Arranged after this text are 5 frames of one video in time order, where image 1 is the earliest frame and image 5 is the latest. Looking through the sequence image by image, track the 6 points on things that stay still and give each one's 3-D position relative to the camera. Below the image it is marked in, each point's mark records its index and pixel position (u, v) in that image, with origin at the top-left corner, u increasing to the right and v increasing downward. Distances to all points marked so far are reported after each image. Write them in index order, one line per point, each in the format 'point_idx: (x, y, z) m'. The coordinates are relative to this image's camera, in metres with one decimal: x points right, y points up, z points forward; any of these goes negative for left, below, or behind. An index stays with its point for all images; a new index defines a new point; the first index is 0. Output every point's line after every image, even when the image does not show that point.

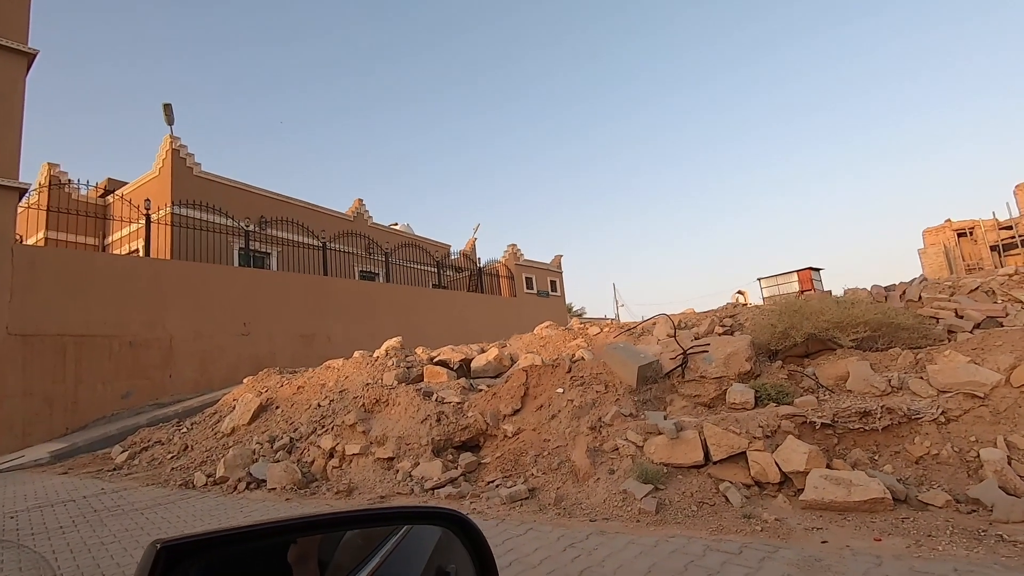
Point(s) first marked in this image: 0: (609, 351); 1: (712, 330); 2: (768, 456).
0: (+1.3, -0.8, +7.0) m
1: (+3.2, -0.7, +8.6) m
2: (+2.2, -1.4, +4.6) m
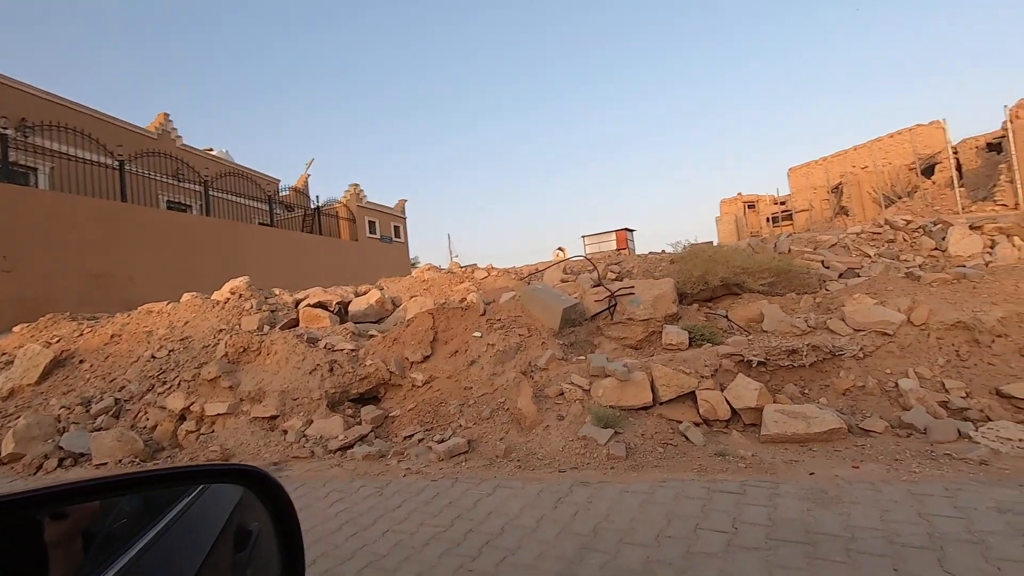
0: (+0.2, -0.1, +6.6) m
1: (+1.5, +0.2, +8.6) m
2: (+1.8, -0.9, +4.6) m
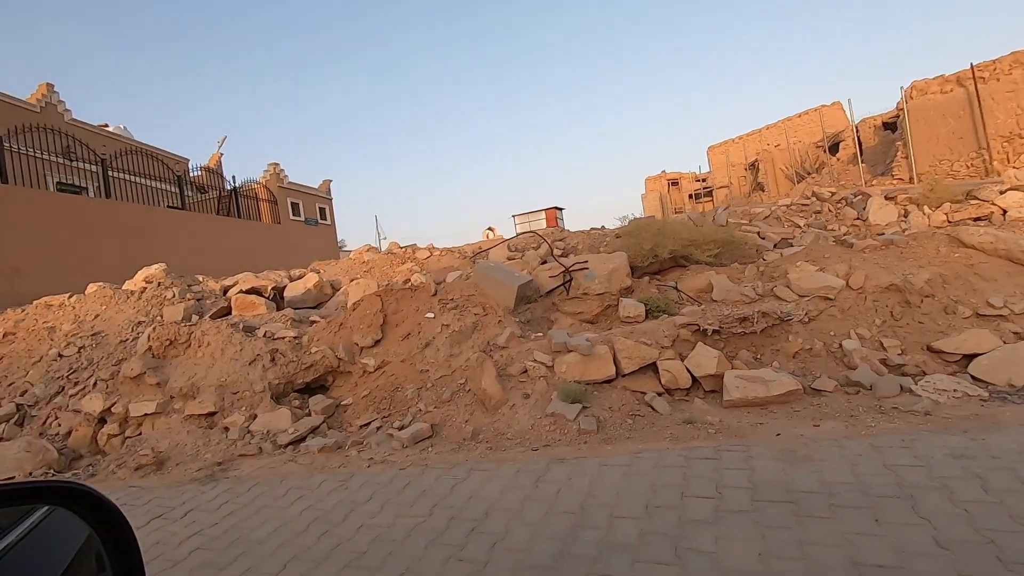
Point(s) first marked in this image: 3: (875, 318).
0: (-0.4, +0.2, +6.5) m
1: (+0.6, +0.6, +8.6) m
2: (+1.5, -0.7, +4.7) m
3: (+3.3, -0.3, +4.9) m
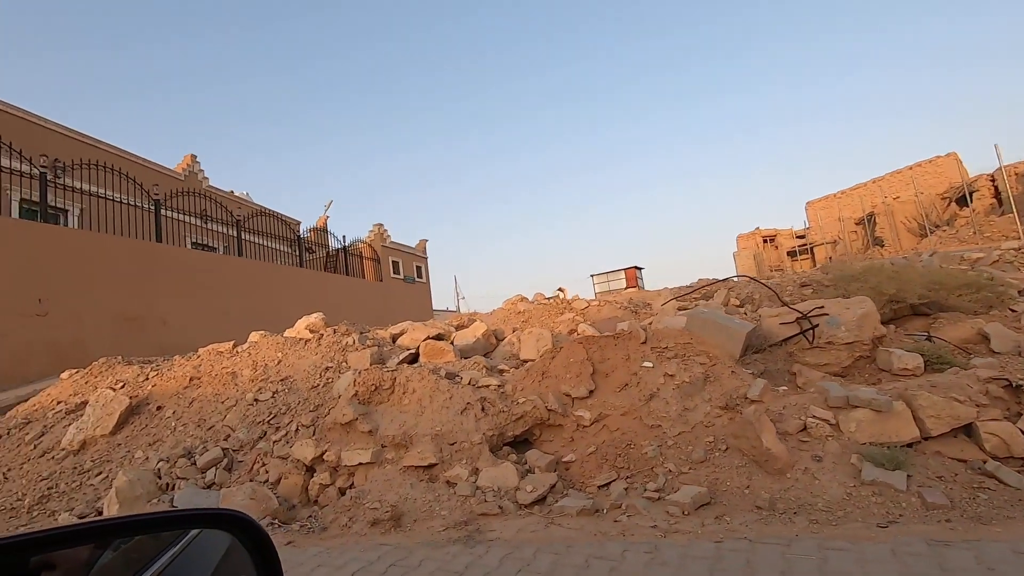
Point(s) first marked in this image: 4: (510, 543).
0: (+2.0, -0.3, +5.9) m
1: (+3.2, -0.2, +7.9) m
2: (+3.6, -1.0, +3.8) m
3: (+5.4, -0.6, +3.9) m
4: (0.0, -1.7, +3.6) m
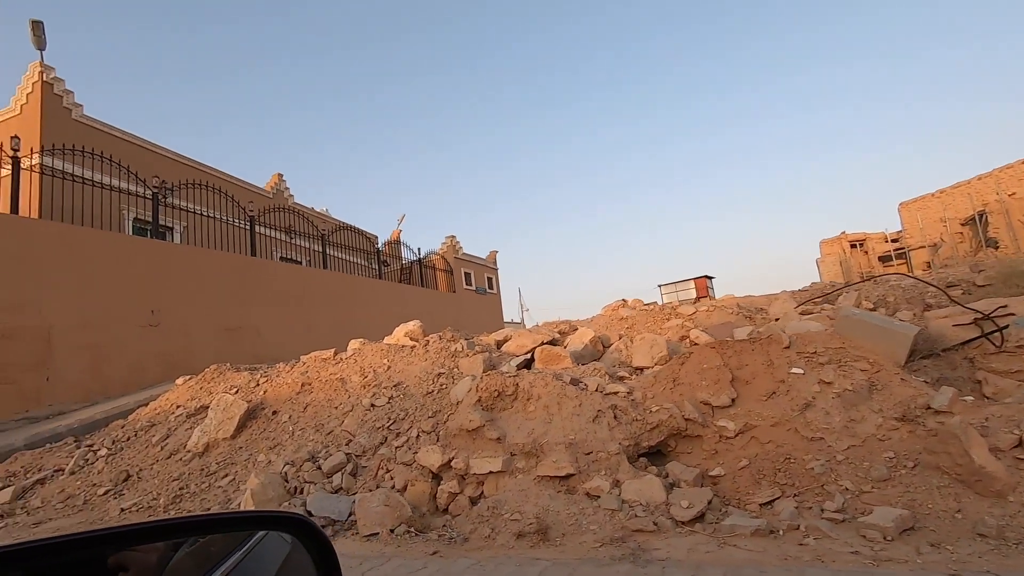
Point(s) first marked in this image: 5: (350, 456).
0: (+3.3, -0.3, +5.3) m
1: (+4.8, -0.2, +7.2) m
2: (+4.6, -0.9, +3.1) m
3: (+6.5, -0.5, +3.0) m
4: (+1.0, -1.7, +3.3) m
5: (-1.7, -1.8, +5.6) m
